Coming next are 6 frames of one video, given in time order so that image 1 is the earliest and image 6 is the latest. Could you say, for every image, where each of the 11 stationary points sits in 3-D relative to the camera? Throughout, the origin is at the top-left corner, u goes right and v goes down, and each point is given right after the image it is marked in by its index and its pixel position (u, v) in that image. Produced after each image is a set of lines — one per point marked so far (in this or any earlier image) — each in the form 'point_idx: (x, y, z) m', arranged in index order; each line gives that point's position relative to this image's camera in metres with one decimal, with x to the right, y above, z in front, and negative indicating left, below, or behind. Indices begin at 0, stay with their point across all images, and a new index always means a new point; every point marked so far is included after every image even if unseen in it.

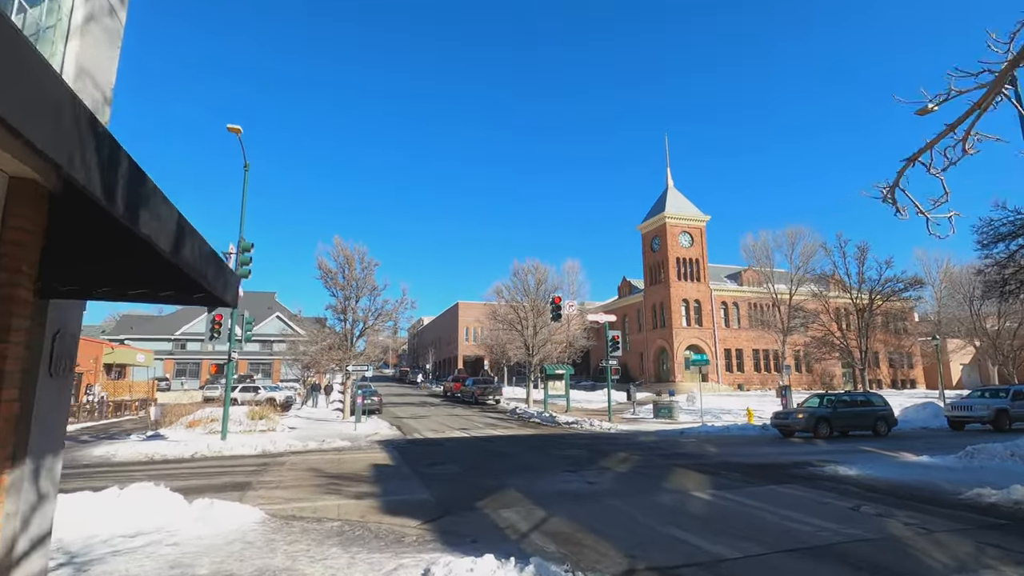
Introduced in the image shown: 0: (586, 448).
0: (+2.1, -4.6, +15.2) m
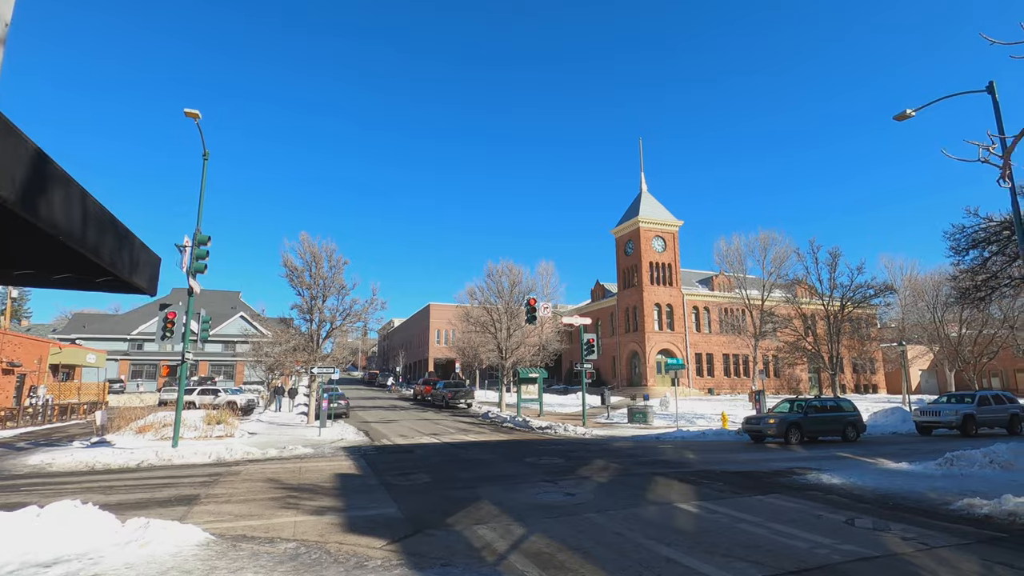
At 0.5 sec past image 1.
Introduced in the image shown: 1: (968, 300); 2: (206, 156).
0: (+1.3, -4.6, +14.7) m
1: (+14.6, -0.4, +17.1) m
2: (-9.9, +4.3, +17.4) m
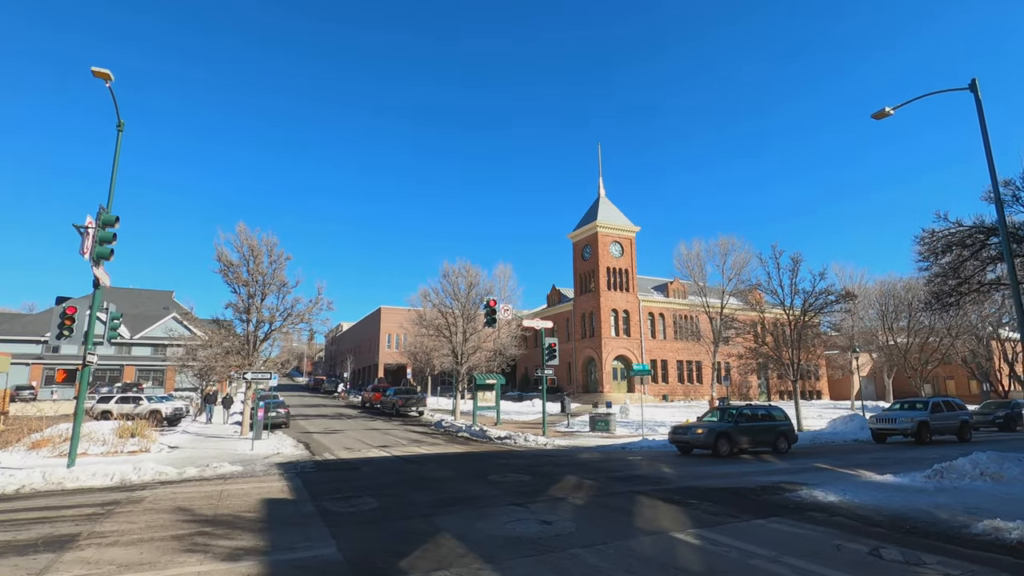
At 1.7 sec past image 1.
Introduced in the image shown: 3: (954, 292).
0: (+0.4, -4.5, +13.2) m
1: (+13.4, -0.5, +16.8) m
2: (-11.0, +4.5, +15.0) m
3: (+13.0, -0.1, +15.8) m
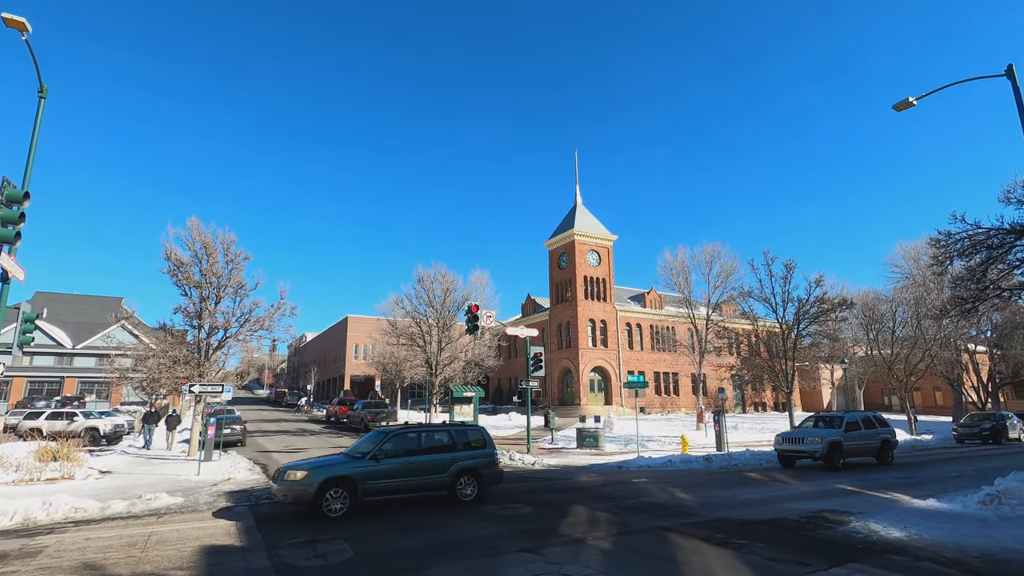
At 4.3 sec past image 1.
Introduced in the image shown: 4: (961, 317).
0: (+0.3, -4.5, +11.3) m
1: (+13.2, -0.7, +15.8) m
2: (-11.1, +4.6, +12.6) m
3: (+12.8, -0.3, +14.7) m
4: (+13.3, -0.9, +15.8) m
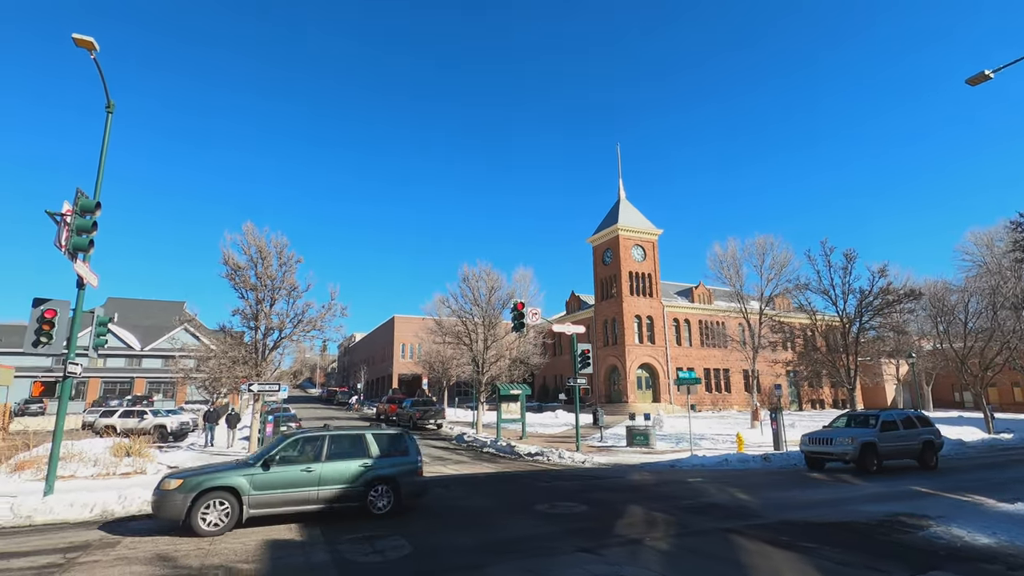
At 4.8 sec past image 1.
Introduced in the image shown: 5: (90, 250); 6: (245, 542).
0: (+1.4, -4.4, +11.1) m
1: (+14.5, -0.3, +14.6) m
2: (-10.0, +4.5, +13.3) m
3: (+14.0, +0.1, +13.5) m
4: (+14.6, -0.5, +14.6) m
5: (-8.3, +0.8, +10.6) m
6: (-4.1, -3.9, +8.1) m
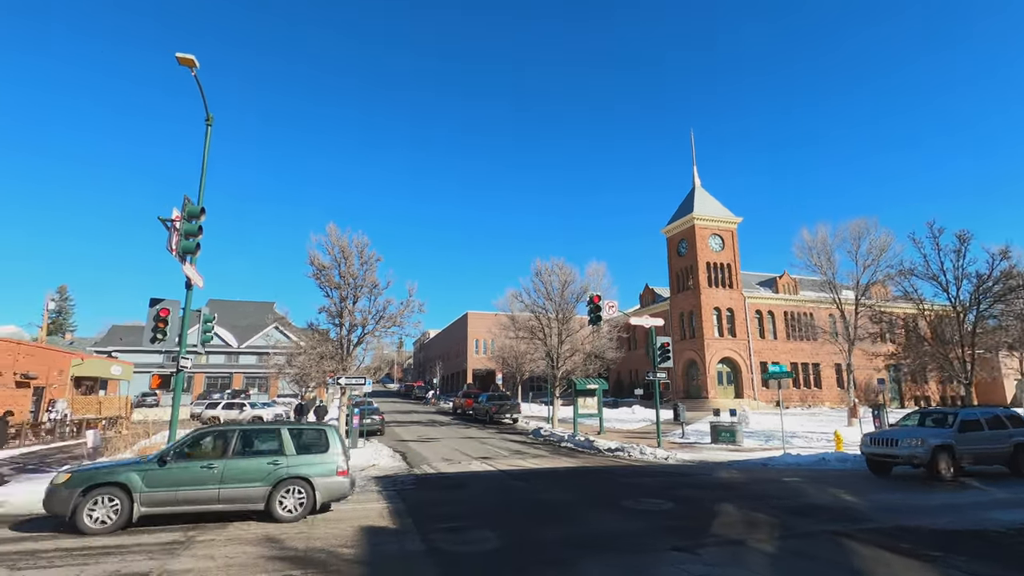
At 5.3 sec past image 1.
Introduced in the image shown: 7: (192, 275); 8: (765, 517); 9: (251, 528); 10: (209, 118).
0: (+3.1, -4.2, +10.7) m
1: (+16.5, +0.2, +12.4) m
2: (-8.1, +4.5, +14.3) m
3: (+15.9, +0.6, +11.4) m
4: (+16.6, 0.0, +12.4) m
5: (-6.7, +0.8, +11.4) m
6: (-2.7, -3.8, +8.4) m
7: (-7.6, +0.3, +12.6) m
8: (+4.2, -3.8, +8.9) m
9: (-4.1, -3.8, +8.5) m
10: (-8.1, +4.6, +14.4) m
